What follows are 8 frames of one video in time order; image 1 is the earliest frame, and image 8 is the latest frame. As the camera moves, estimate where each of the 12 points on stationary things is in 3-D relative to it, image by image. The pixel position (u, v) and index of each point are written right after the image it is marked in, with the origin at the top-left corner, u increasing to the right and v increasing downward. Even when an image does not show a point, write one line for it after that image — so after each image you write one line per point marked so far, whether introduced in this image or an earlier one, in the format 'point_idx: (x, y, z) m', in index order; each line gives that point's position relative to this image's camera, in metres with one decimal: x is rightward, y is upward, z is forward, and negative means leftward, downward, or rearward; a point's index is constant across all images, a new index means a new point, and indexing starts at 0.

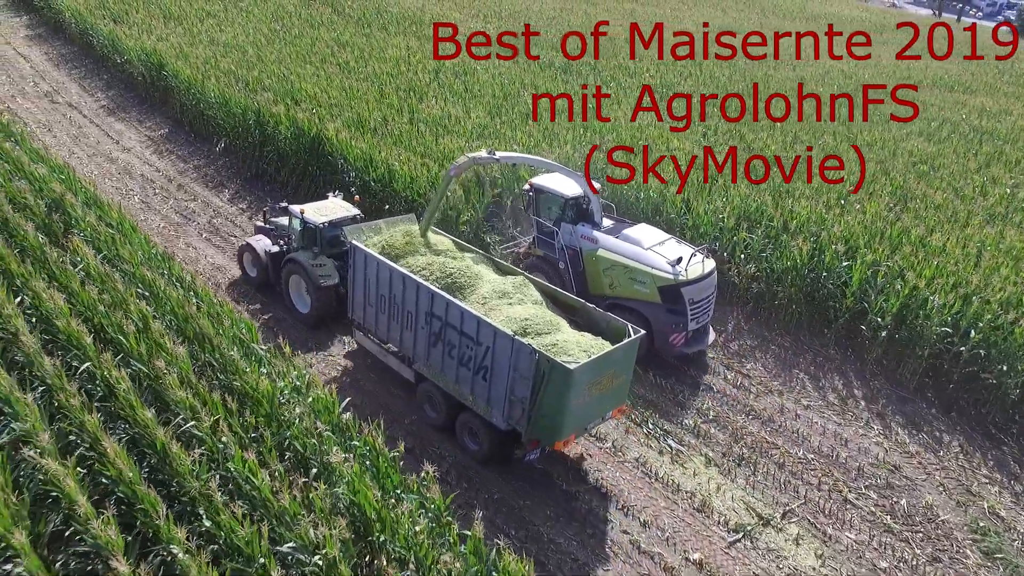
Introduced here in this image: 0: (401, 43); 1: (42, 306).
0: (-2.6, +5.9, +17.3) m
1: (-3.9, -0.1, +6.0) m
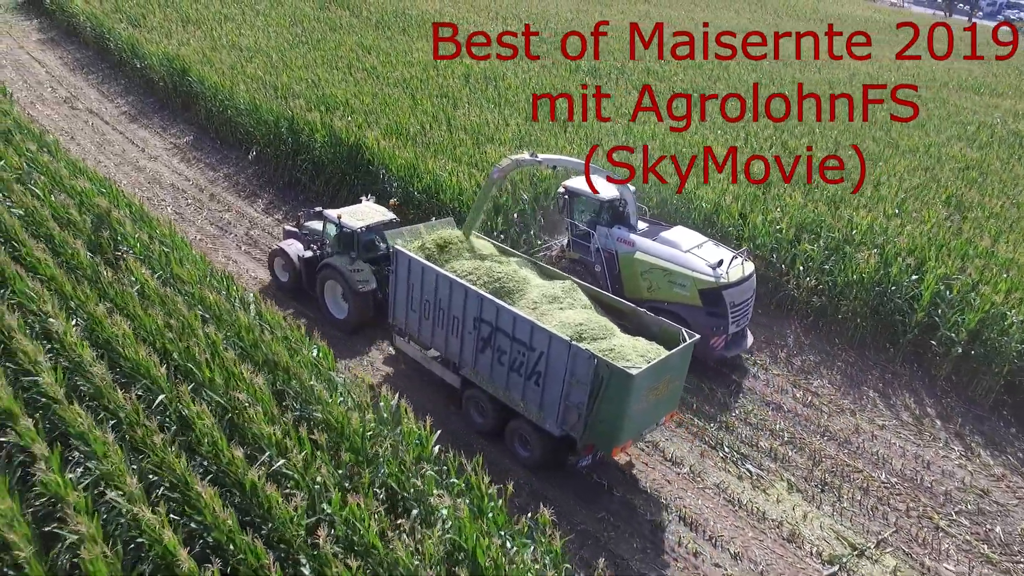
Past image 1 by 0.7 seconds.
0: (-2.0, +5.7, +17.0) m
1: (-3.2, -0.3, +5.7) m
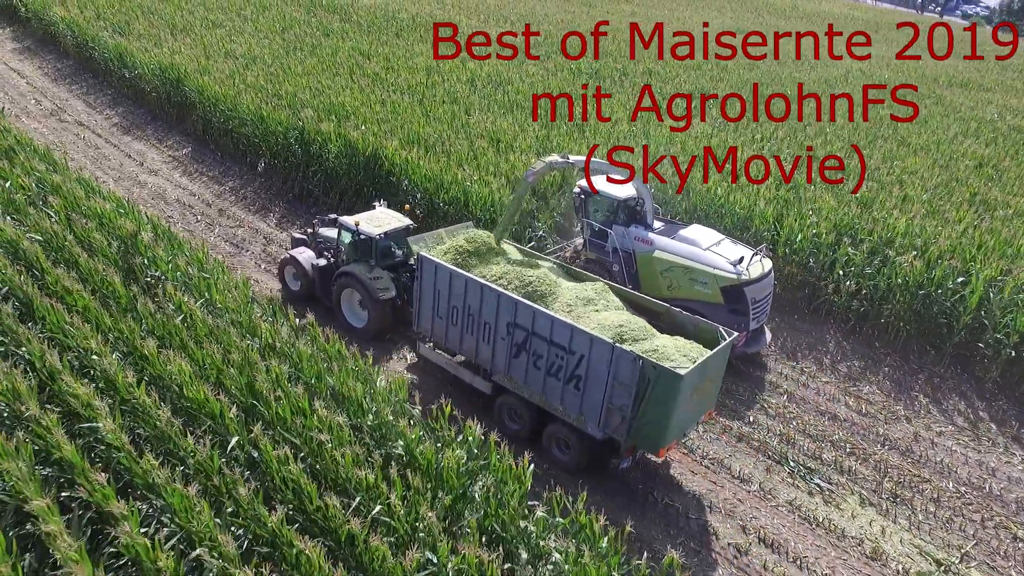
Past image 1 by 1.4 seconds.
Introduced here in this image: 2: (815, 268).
0: (-2.0, +5.4, +16.6) m
1: (-2.6, -0.6, +5.3) m
2: (+3.9, +0.2, +9.3) m
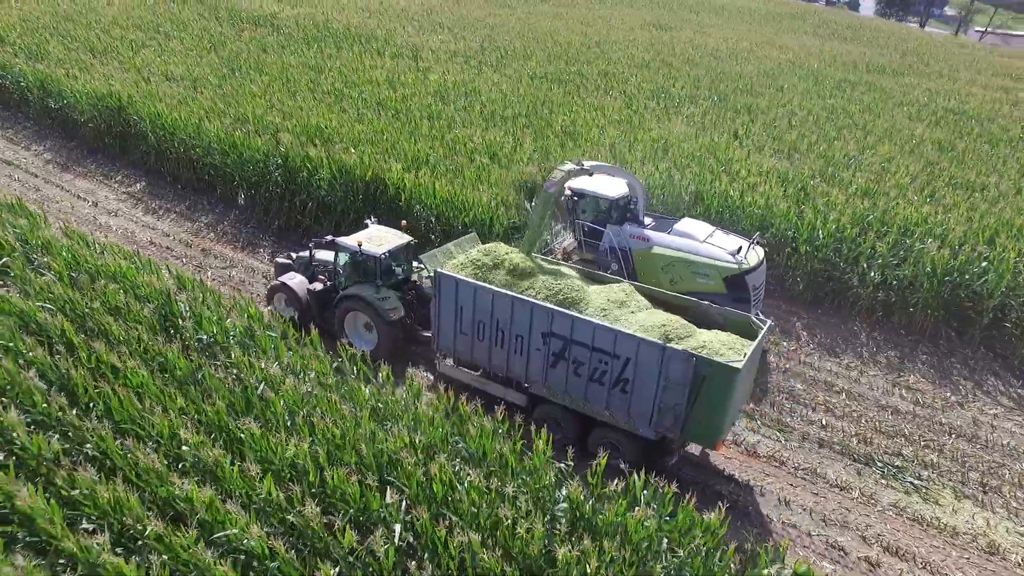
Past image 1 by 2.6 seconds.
0: (-3.0, +4.9, +15.9) m
1: (-1.5, -1.0, +4.6) m
2: (+4.3, +0.3, +9.4) m
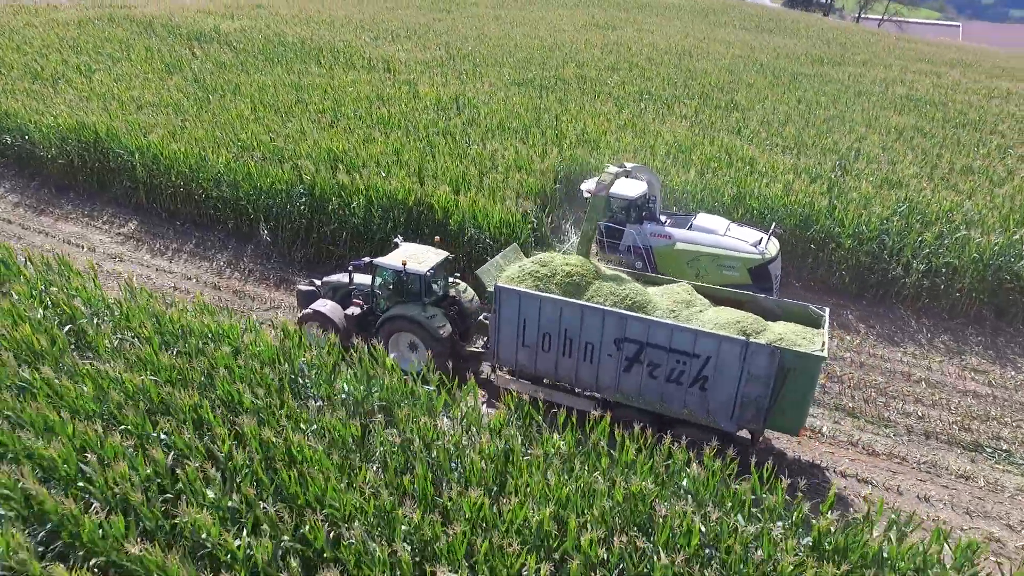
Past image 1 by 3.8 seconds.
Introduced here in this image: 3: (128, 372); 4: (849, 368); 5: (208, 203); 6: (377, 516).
0: (-3.3, +4.4, +15.2) m
1: (0.0, -1.4, +4.2) m
2: (+5.0, +0.4, +9.7) m
3: (-3.0, -0.6, +5.6) m
4: (+4.0, -1.0, +8.6) m
5: (-4.5, +1.3, +10.7) m
6: (-0.8, -1.4, +4.3) m
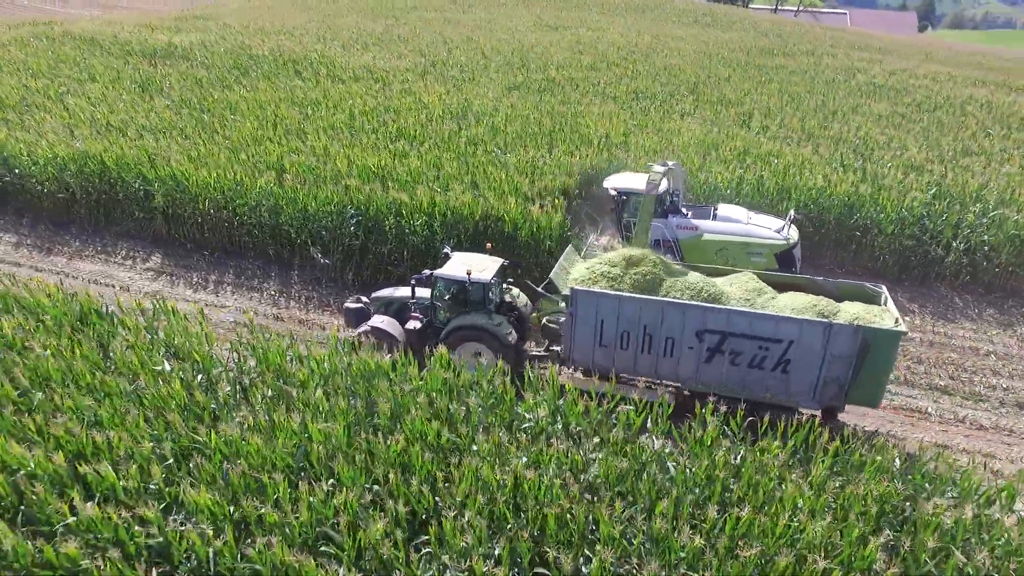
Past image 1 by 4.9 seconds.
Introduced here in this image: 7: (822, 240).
0: (-3.3, +4.0, +14.7) m
1: (+1.6, -1.4, +4.2) m
2: (+5.8, +0.7, +10.2) m
3: (-1.5, -0.9, +5.2) m
4: (+5.1, -0.7, +9.0) m
5: (-3.8, +0.8, +10.1) m
6: (+0.8, -1.5, +4.2) m
7: (+4.6, +0.7, +10.7) m
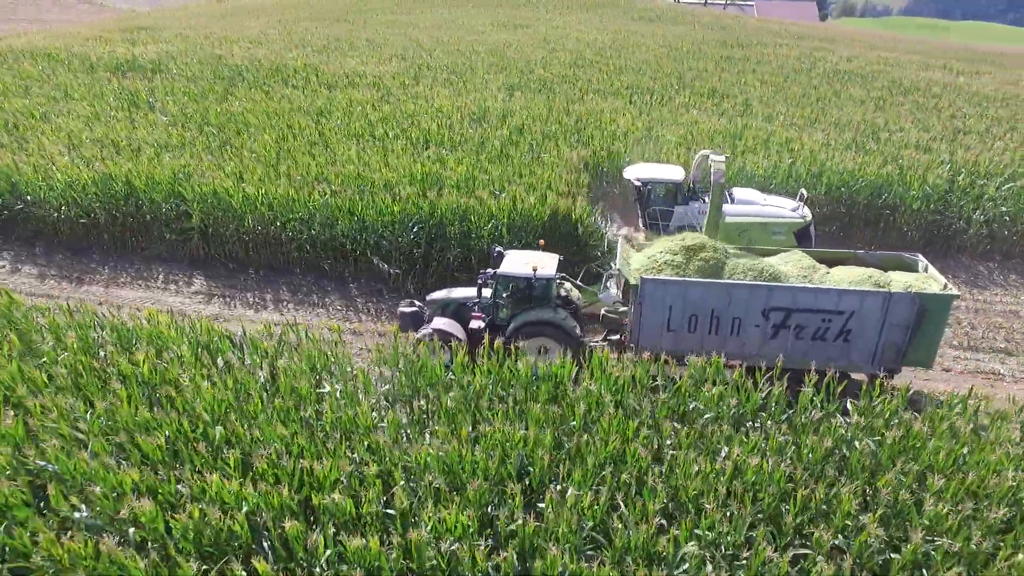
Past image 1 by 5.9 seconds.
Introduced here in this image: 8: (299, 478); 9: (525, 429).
0: (-3.2, +3.8, +14.4) m
1: (+3.1, -1.3, +4.5) m
2: (+6.6, +1.2, +10.8) m
3: (-0.1, -1.0, +5.1) m
4: (+6.1, -0.4, +9.6) m
5: (-3.0, +0.6, +9.8) m
6: (+2.4, -1.4, +4.4) m
7: (+5.3, +1.0, +11.2) m
8: (-1.4, -1.2, +4.6) m
9: (+0.1, -1.0, +5.0) m
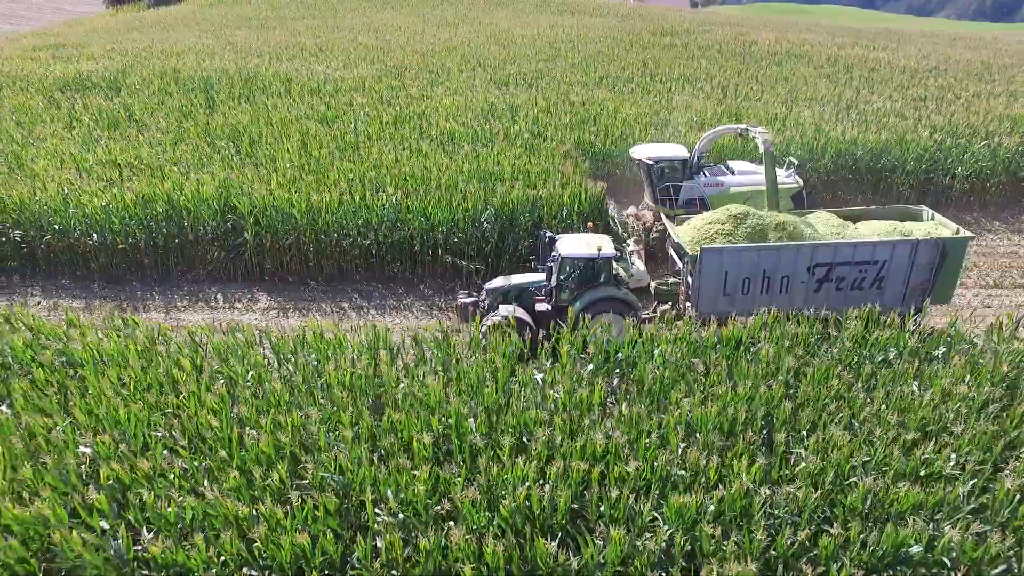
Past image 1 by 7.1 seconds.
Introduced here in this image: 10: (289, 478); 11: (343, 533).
0: (-3.3, +3.7, +14.2) m
1: (+4.9, -0.7, +5.3) m
2: (+7.2, +2.0, +12.1) m
3: (+1.6, -0.8, +5.5) m
4: (+7.0, +0.4, +10.8) m
5: (-2.0, +0.5, +9.6) m
6: (+4.2, -0.9, +5.1) m
7: (+5.8, +1.7, +12.2) m
8: (+0.5, -1.1, +4.8) m
9: (+1.8, -0.7, +5.4) m
10: (-1.4, -1.2, +4.6) m
11: (-1.0, -1.4, +4.3) m
